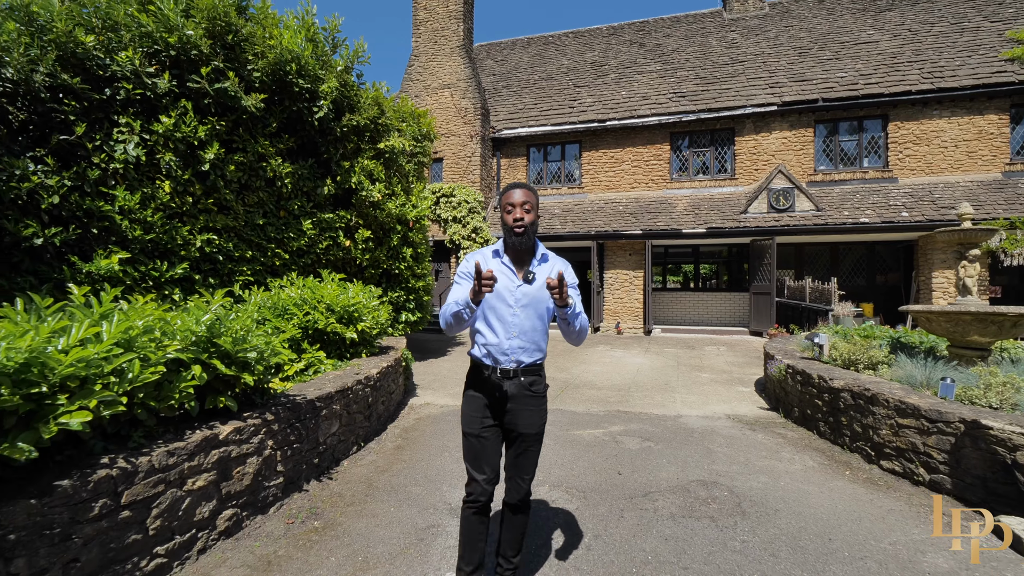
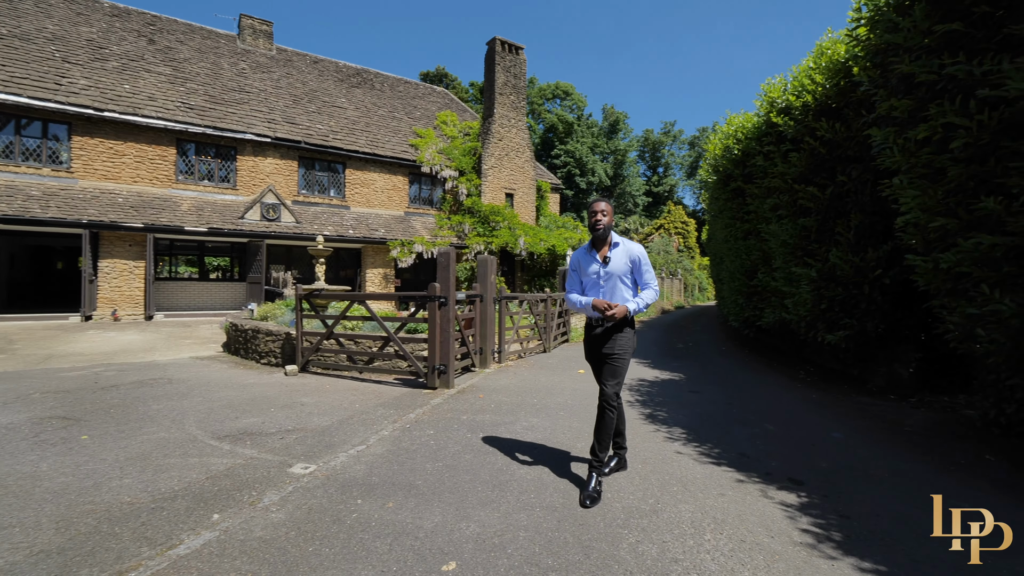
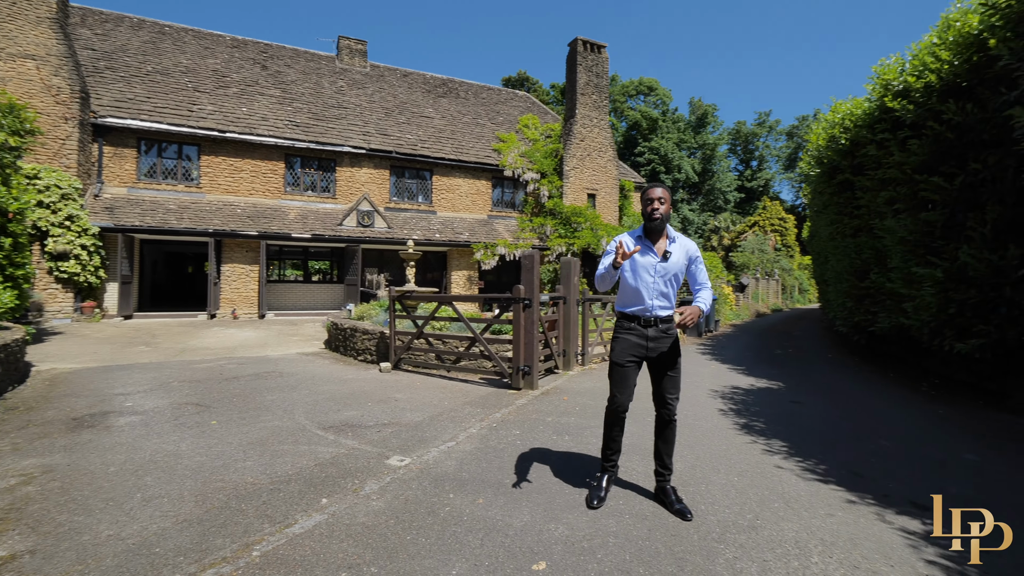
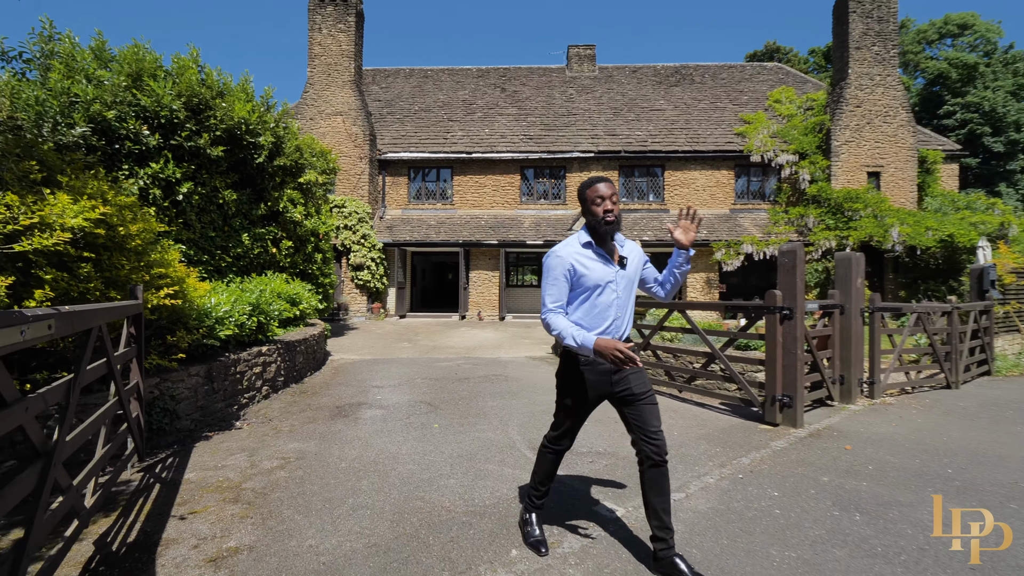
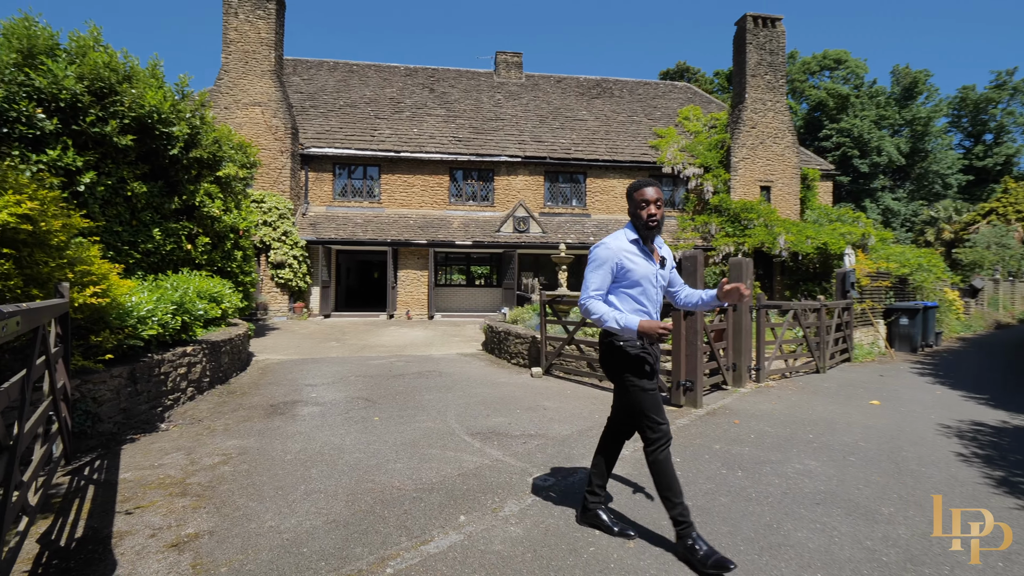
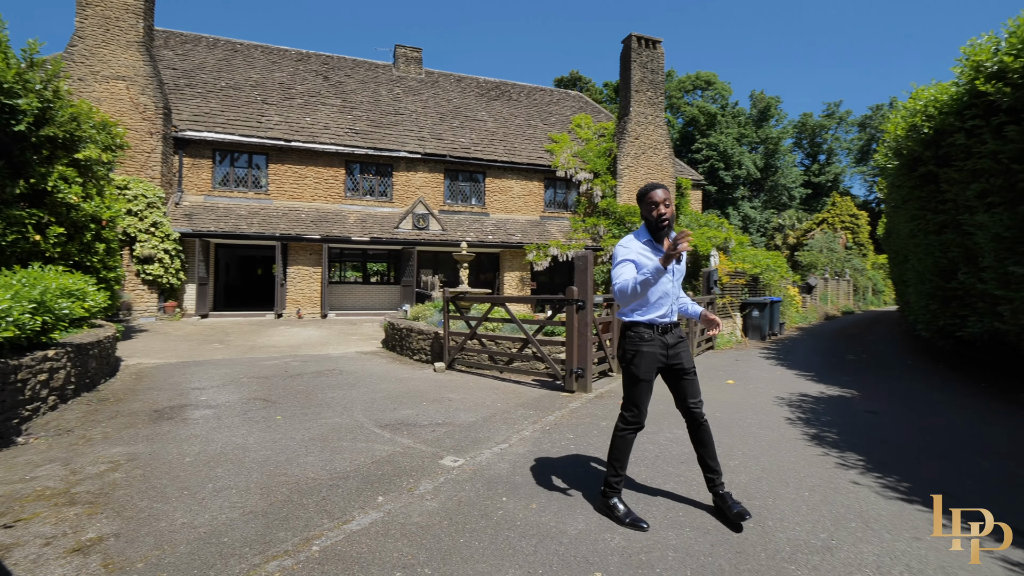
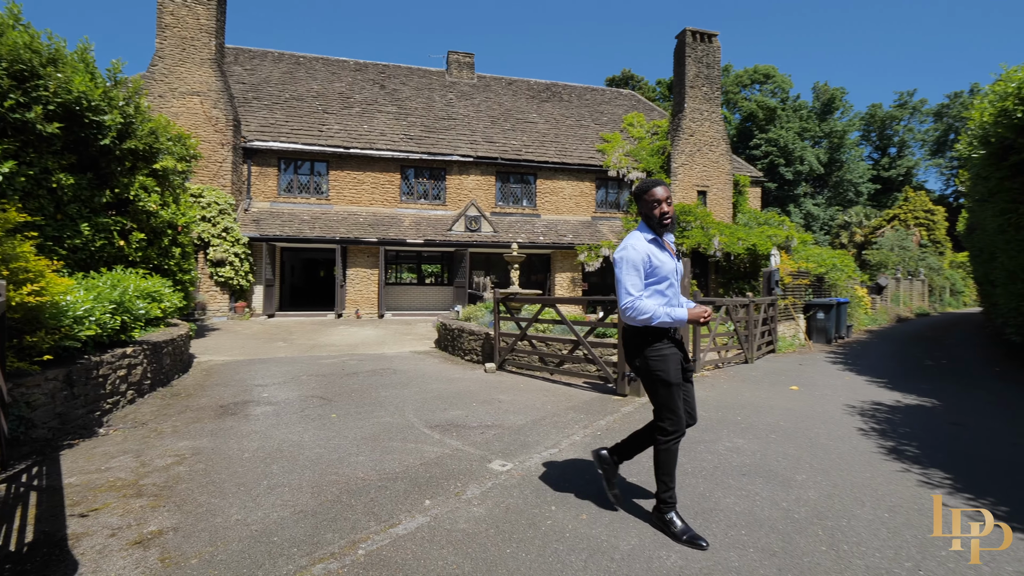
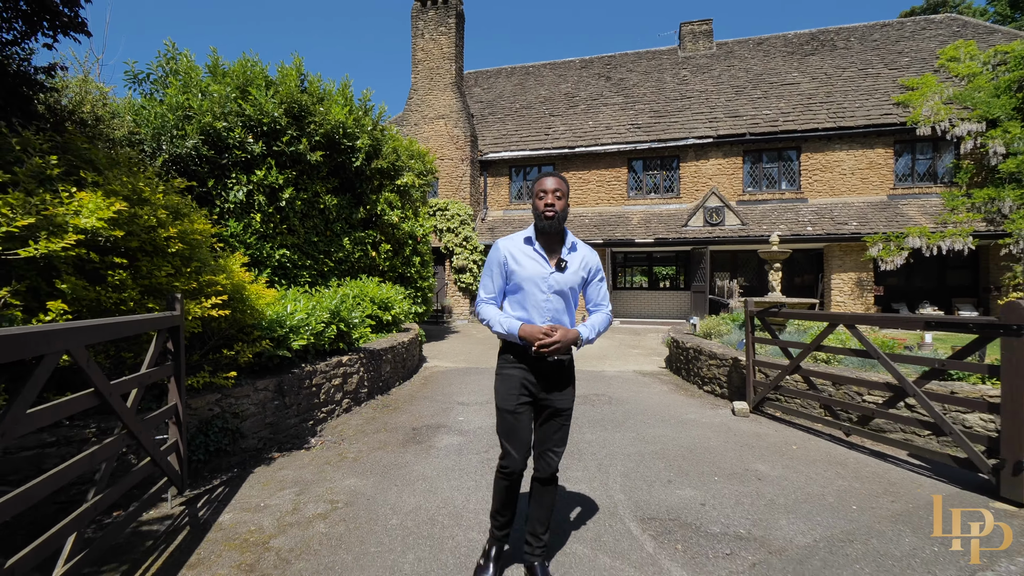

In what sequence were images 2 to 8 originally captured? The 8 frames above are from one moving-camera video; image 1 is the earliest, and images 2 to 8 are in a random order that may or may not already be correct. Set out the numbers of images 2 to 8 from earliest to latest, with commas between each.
8, 4, 5, 7, 6, 3, 2
